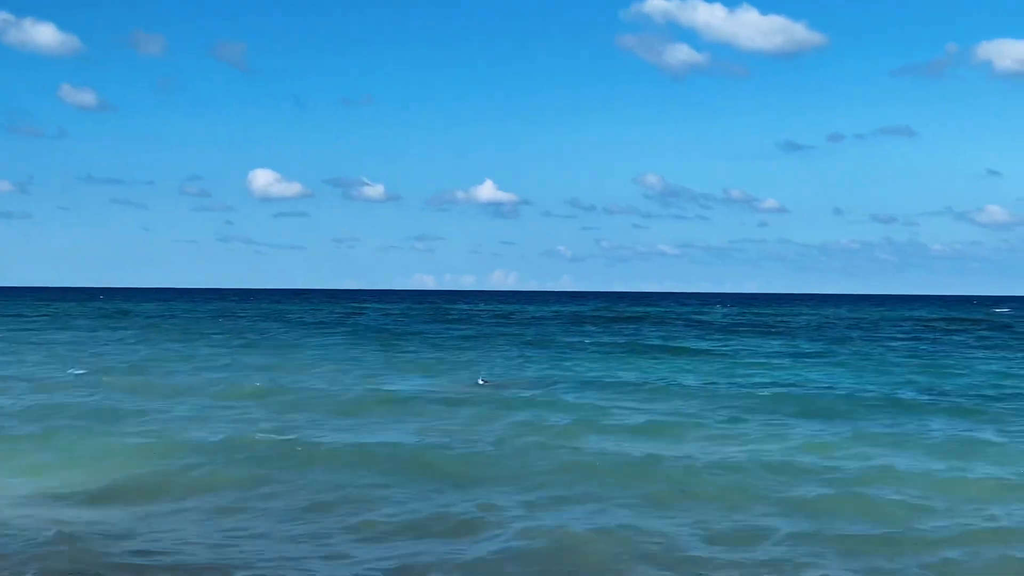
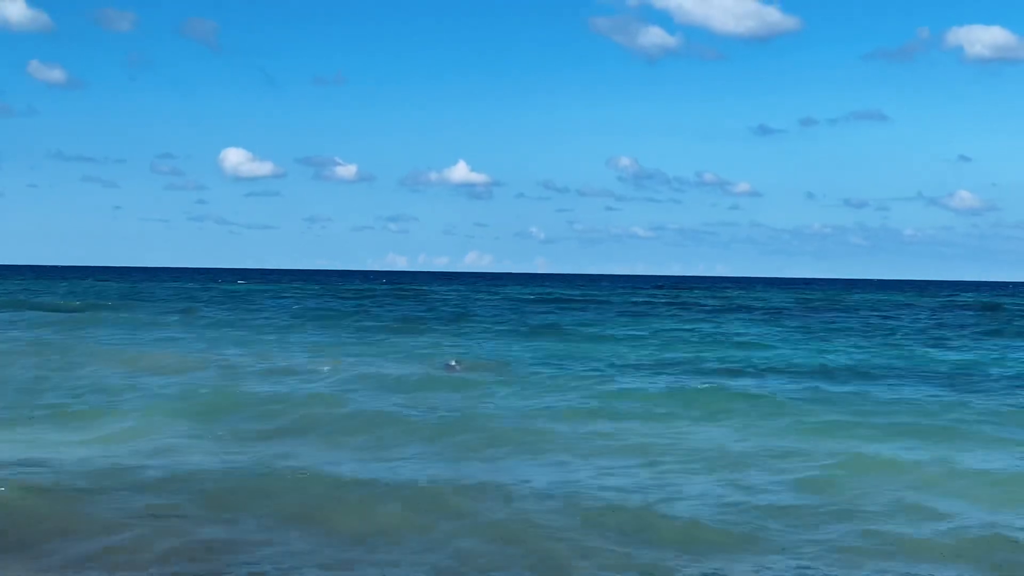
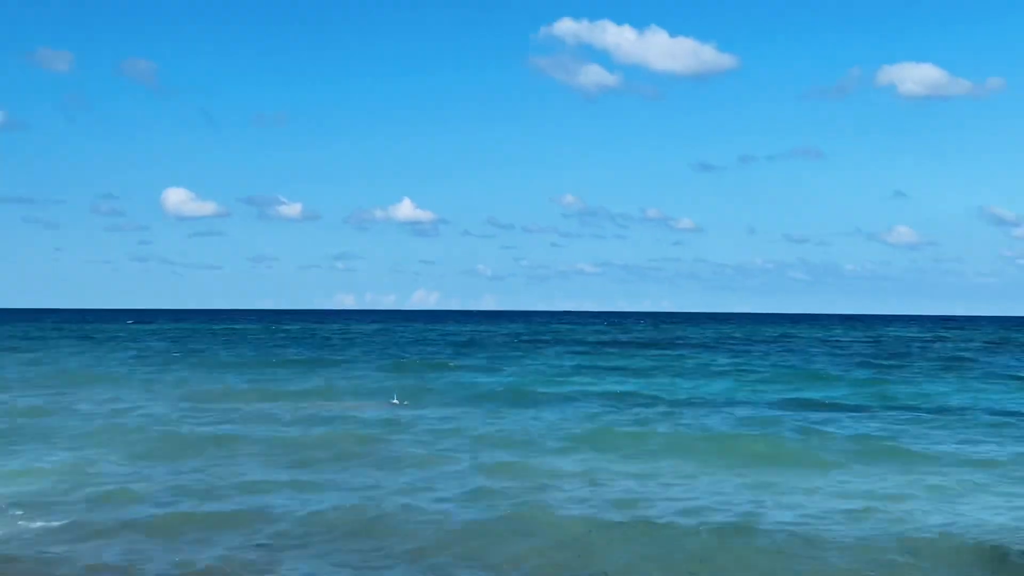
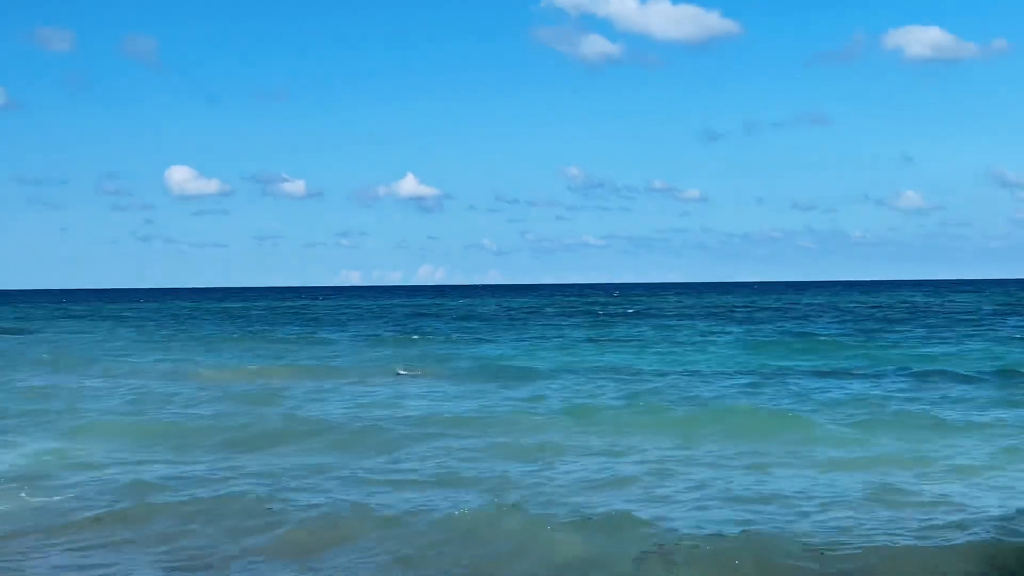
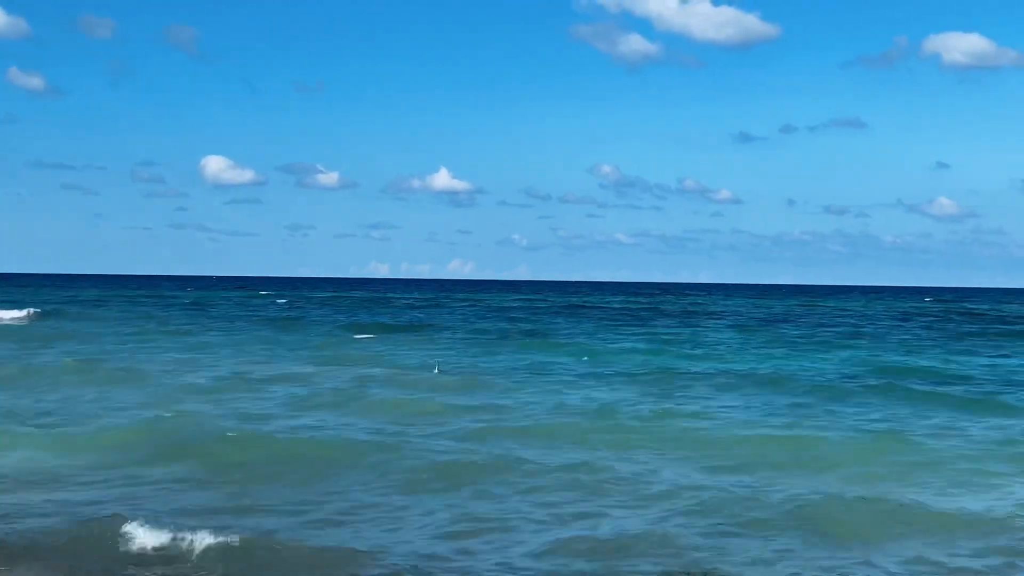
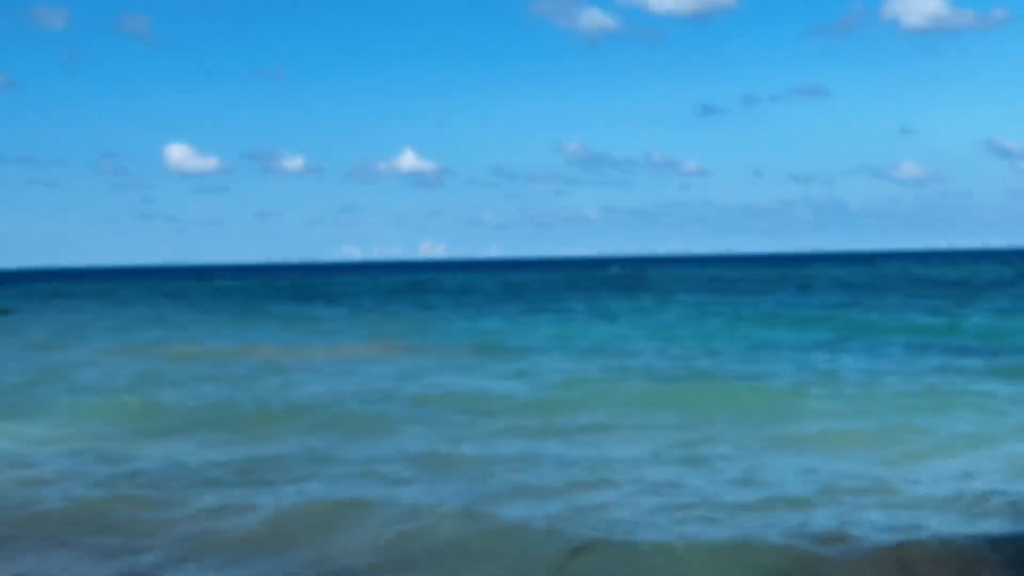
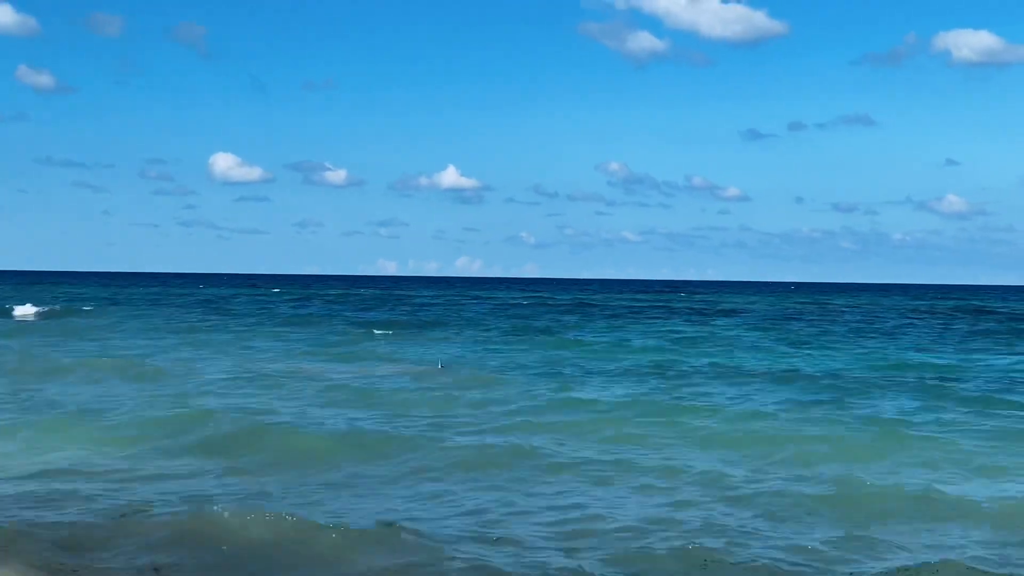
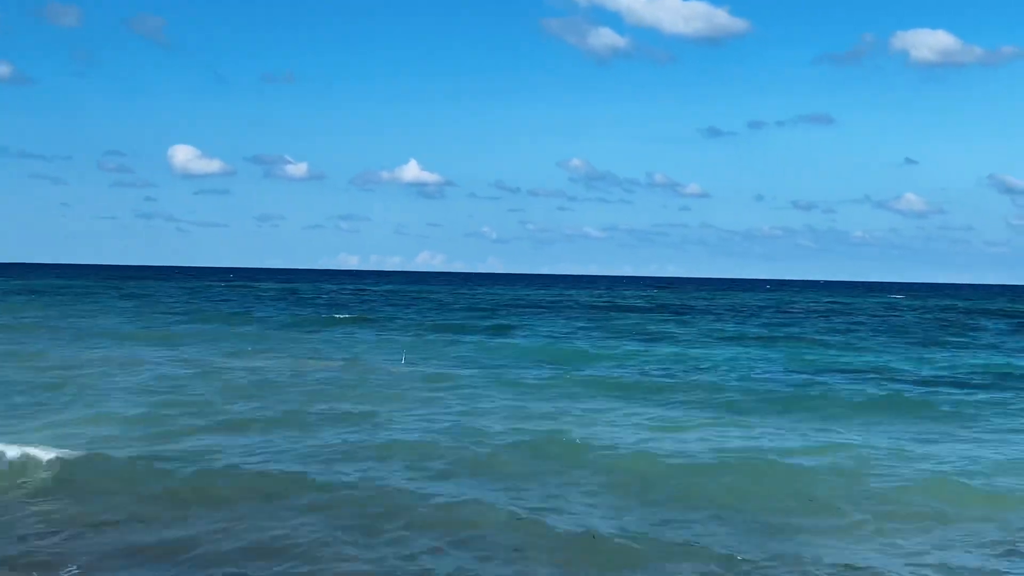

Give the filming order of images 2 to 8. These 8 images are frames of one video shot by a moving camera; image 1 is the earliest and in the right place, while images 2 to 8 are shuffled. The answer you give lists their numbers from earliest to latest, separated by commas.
2, 7, 5, 8, 3, 4, 6
